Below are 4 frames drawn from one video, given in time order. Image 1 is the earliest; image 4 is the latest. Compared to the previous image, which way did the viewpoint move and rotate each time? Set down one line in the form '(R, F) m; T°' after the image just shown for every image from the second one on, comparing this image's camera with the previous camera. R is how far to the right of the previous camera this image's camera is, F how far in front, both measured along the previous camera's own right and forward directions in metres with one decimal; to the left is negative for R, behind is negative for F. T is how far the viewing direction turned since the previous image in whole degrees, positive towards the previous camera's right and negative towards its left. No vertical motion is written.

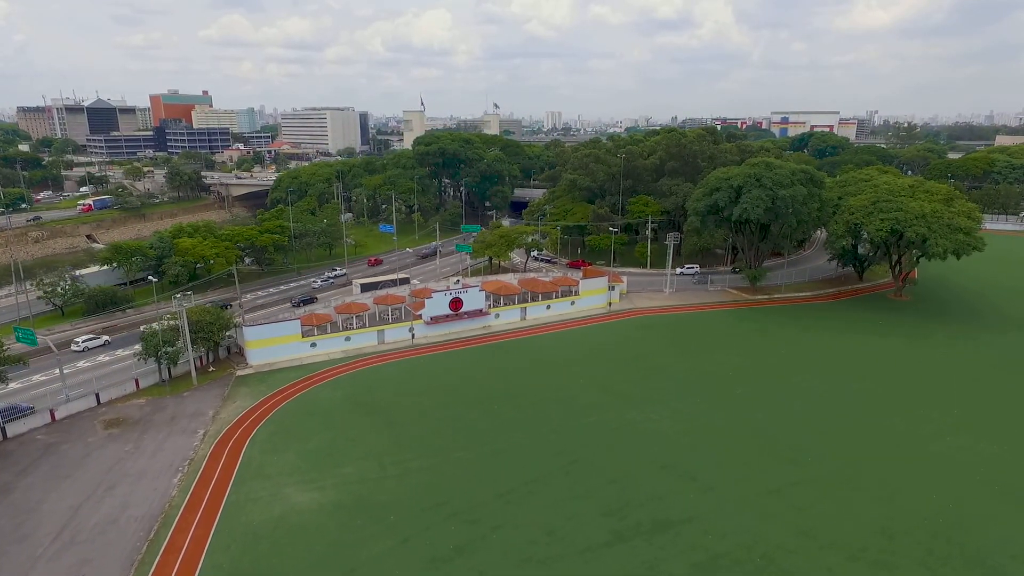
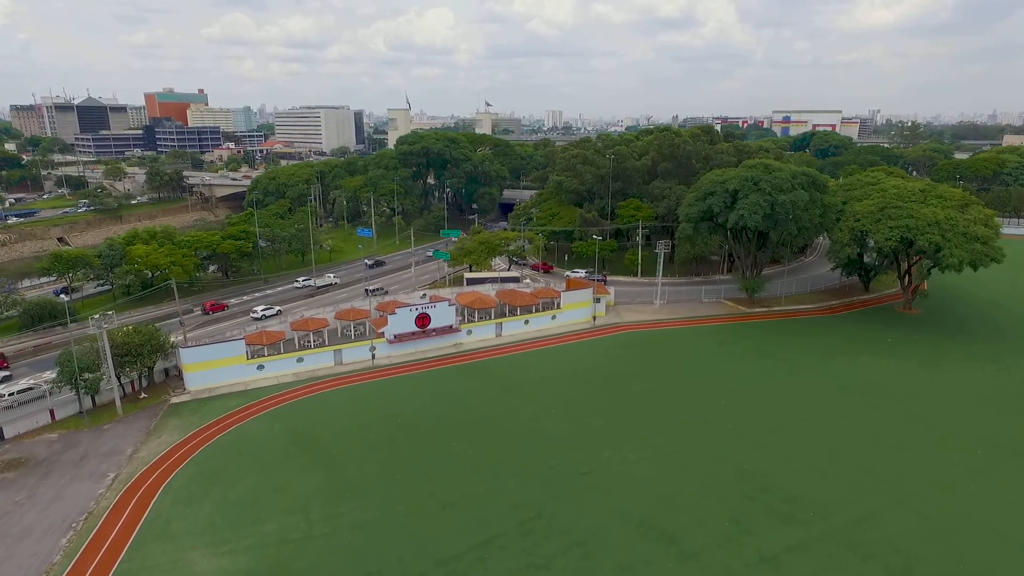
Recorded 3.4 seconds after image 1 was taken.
(+2.1, +4.1) m; 0°
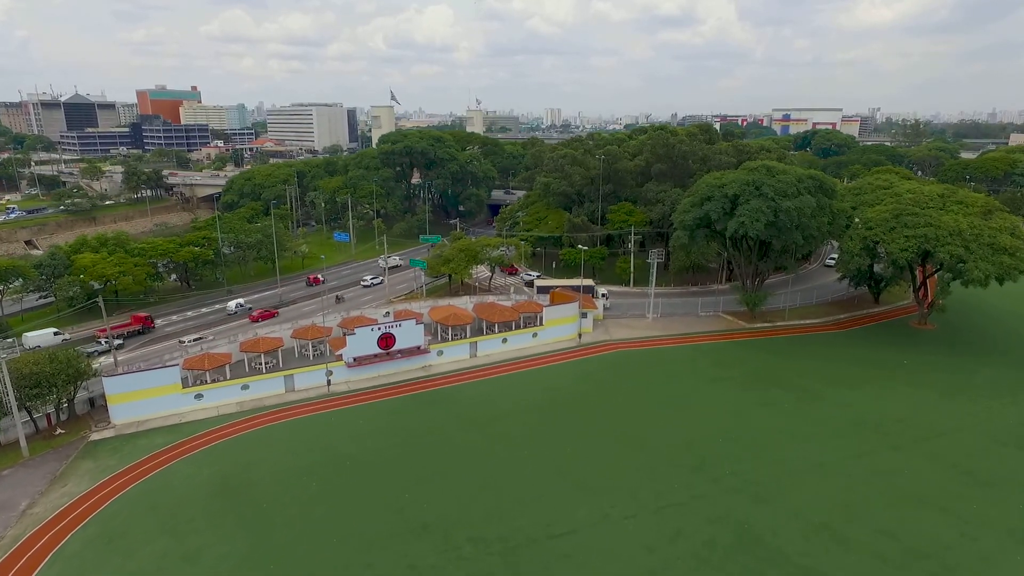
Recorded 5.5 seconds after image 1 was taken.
(+1.7, +4.3) m; 0°
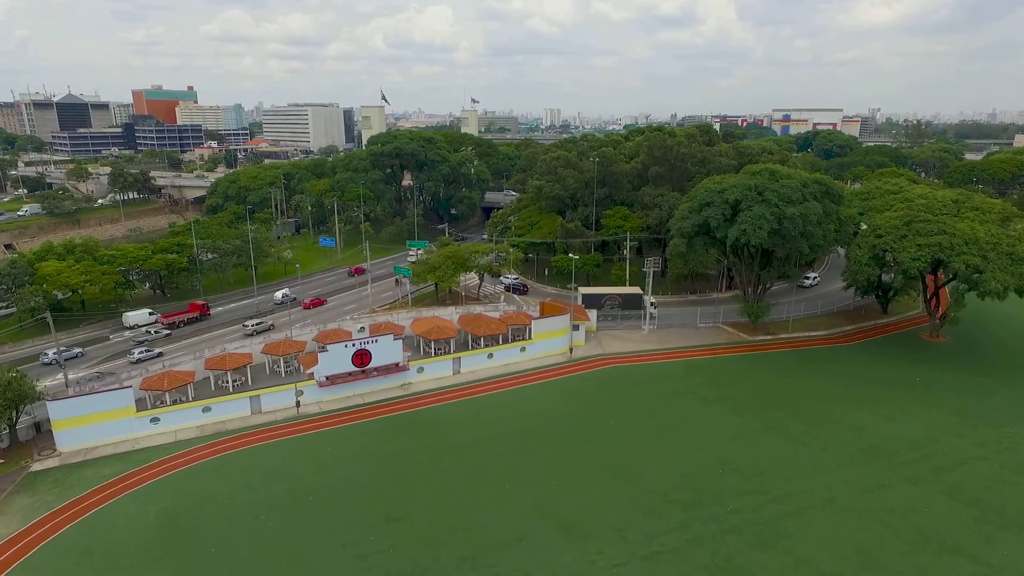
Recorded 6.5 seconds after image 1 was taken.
(+0.9, +2.6) m; 0°
